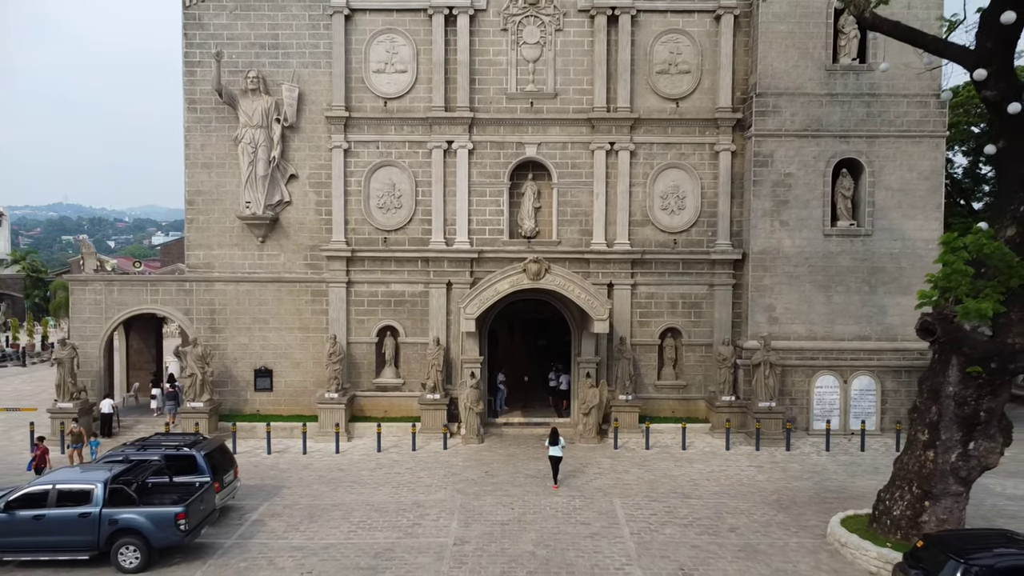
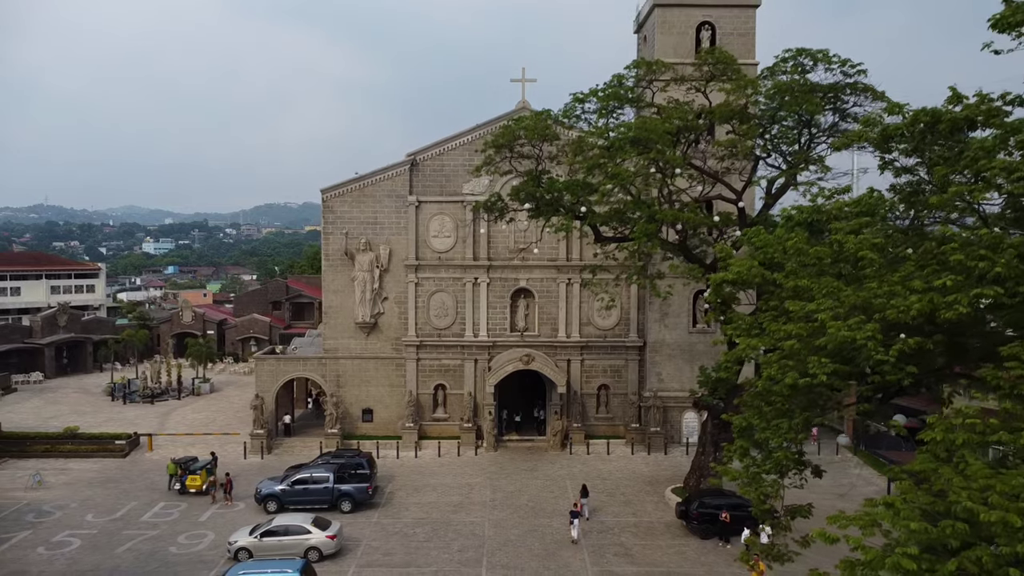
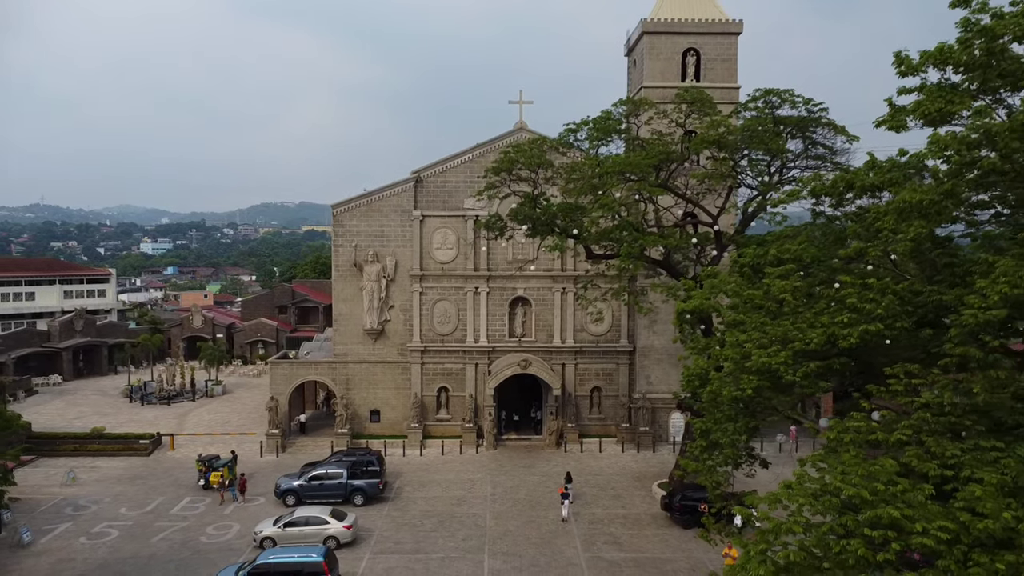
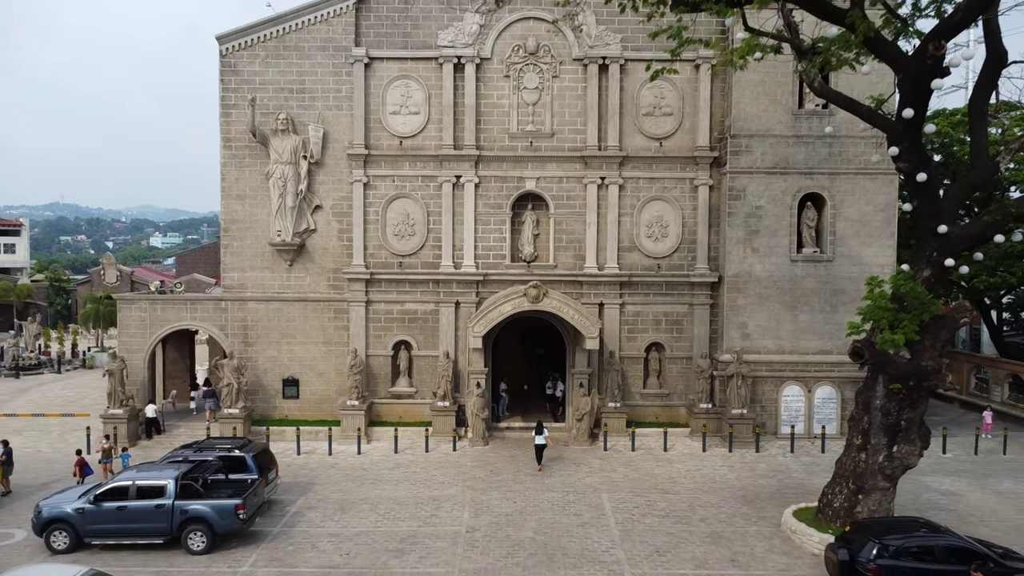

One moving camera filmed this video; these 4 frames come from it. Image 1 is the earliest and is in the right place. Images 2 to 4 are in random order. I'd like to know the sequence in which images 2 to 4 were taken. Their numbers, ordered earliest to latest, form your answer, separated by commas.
4, 2, 3
